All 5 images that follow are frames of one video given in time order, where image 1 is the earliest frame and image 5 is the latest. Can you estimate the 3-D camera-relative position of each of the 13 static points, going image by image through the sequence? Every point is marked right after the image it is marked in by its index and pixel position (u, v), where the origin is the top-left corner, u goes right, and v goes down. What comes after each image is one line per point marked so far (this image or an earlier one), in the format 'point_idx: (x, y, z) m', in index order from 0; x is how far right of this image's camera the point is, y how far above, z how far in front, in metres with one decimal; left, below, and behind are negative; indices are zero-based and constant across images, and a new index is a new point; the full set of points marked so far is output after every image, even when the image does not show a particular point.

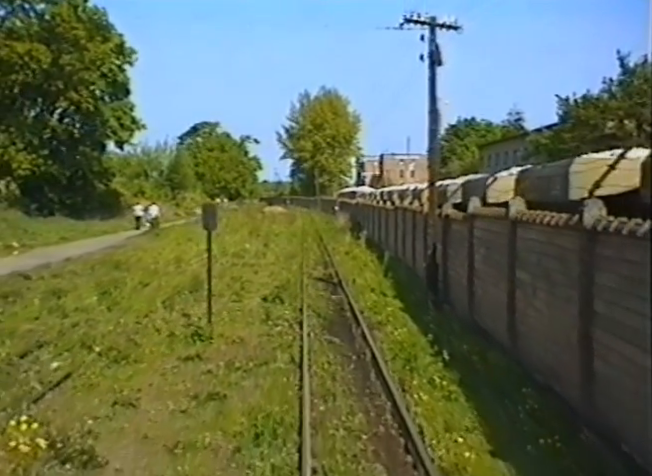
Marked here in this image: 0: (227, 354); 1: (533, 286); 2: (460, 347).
0: (-1.8, -2.2, +11.0) m
1: (+3.2, -0.7, +9.0) m
2: (+2.5, -2.0, +11.1) m
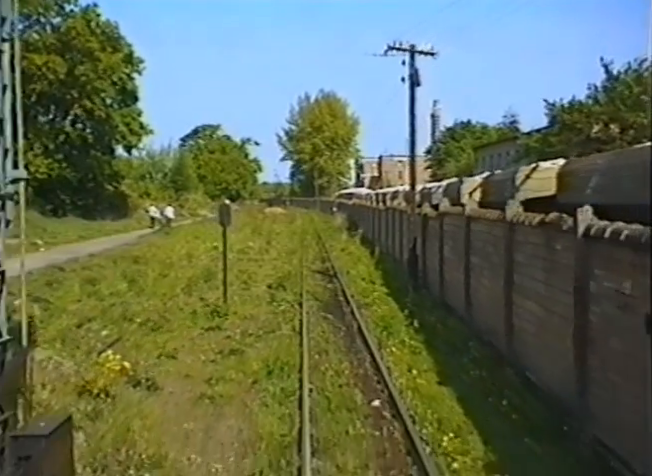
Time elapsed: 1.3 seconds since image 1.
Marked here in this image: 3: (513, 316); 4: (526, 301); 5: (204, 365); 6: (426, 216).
0: (-1.9, -2.0, +13.6) m
1: (+3.0, -0.6, +11.6) m
2: (+2.4, -1.9, +13.7) m
3: (+3.0, -1.3, +9.4) m
4: (+3.0, -1.0, +8.9) m
5: (-2.2, -2.3, +10.6) m
6: (+3.0, +0.7, +17.6) m
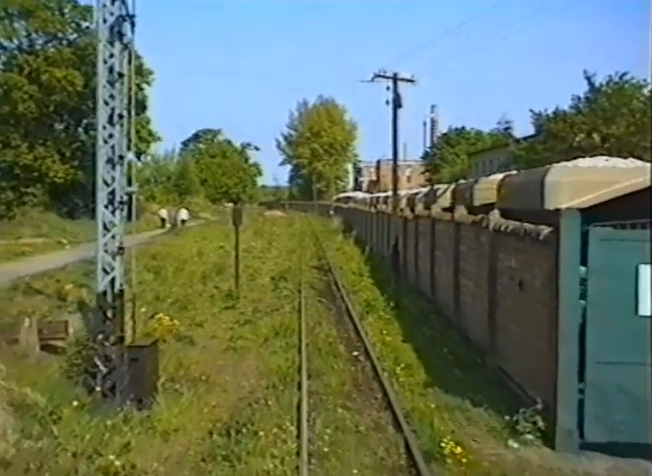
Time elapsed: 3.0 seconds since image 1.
0: (-2.1, -1.9, +16.8) m
1: (+2.9, -0.5, +14.8) m
2: (+2.2, -1.8, +16.9) m
3: (+2.8, -1.2, +12.6) m
4: (+2.9, -0.9, +12.1) m
5: (-2.3, -2.1, +13.7) m
6: (+2.8, +0.7, +20.8) m
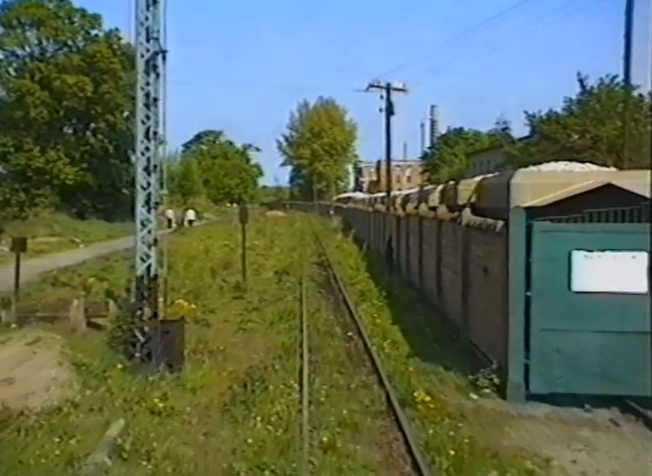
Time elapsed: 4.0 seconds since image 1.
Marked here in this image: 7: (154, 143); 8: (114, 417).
0: (-2.1, -1.8, +18.6) m
1: (+2.9, -0.4, +16.6) m
2: (+2.2, -1.7, +18.6) m
3: (+2.8, -1.1, +14.4) m
4: (+2.8, -0.8, +13.8) m
5: (-2.4, -2.1, +15.5) m
6: (+2.8, +0.8, +22.5) m
7: (-2.9, +1.6, +9.8) m
8: (-2.7, -2.3, +7.4) m
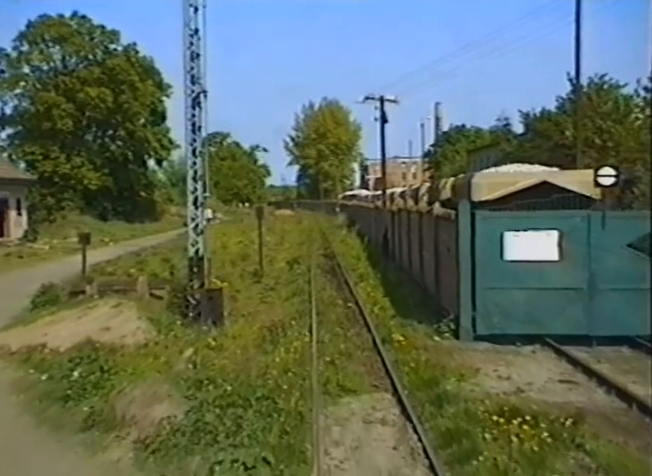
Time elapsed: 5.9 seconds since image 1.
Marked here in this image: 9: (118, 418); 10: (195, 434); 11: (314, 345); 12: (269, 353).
0: (-2.0, -1.6, +22.0) m
1: (+3.0, 0.0, +20.0) m
2: (+2.4, -1.4, +22.1) m
3: (+2.9, -0.7, +17.8) m
4: (+2.9, -0.4, +17.3) m
5: (-2.2, -1.8, +19.0) m
6: (+3.0, +1.2, +26.0) m
7: (-2.9, +1.8, +13.2) m
8: (-2.6, -2.1, +10.9) m
9: (-2.7, -2.3, +7.6) m
10: (-1.5, -2.3, +6.8) m
11: (-0.2, -2.1, +11.6) m
12: (-1.1, -2.2, +11.0) m
